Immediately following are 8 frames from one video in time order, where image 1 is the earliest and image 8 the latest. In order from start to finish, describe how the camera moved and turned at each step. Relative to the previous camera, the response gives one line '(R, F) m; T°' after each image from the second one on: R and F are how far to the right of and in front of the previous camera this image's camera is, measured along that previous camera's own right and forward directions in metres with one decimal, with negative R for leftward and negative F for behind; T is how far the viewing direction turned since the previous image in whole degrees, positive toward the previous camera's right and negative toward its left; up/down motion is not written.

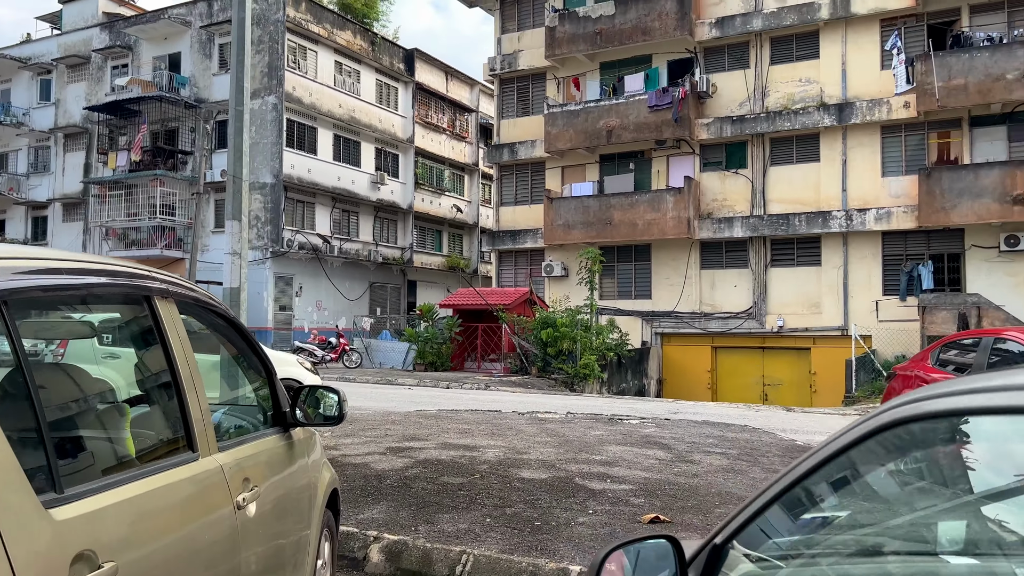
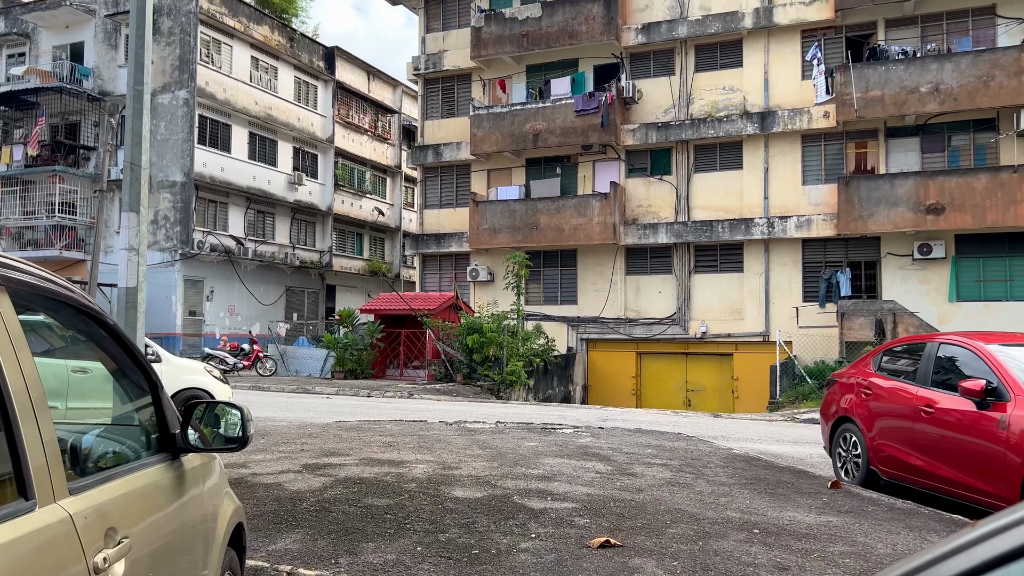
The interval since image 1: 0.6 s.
(-0.1, +0.5) m; +5°
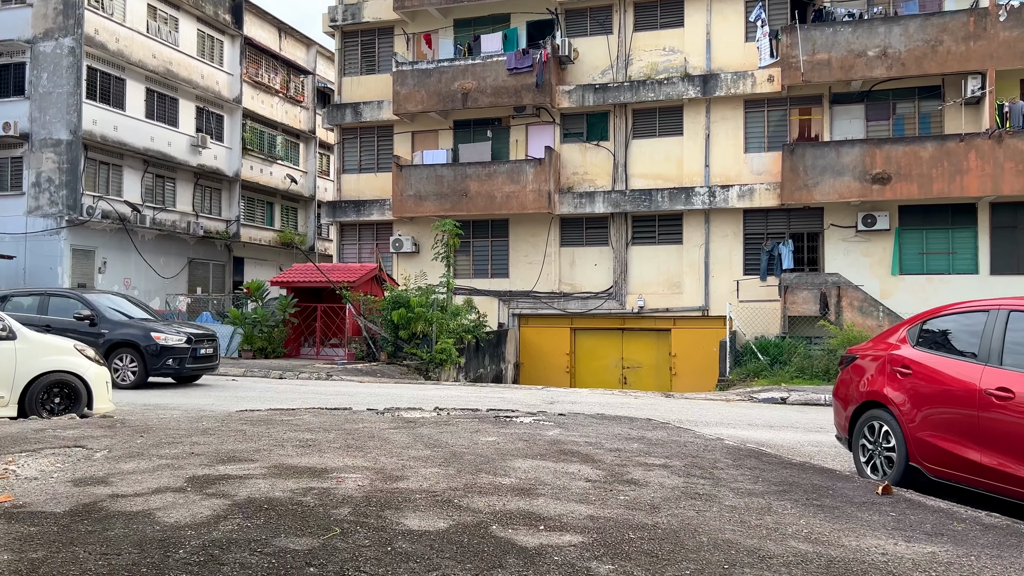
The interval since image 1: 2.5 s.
(-0.3, +1.6) m; +6°
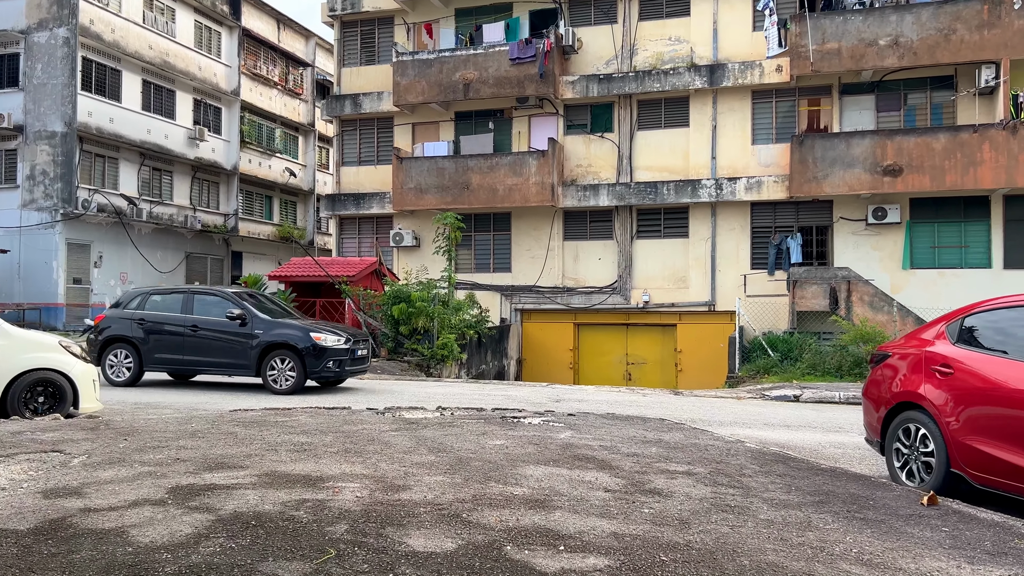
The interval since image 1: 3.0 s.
(-0.1, +0.4) m; 0°
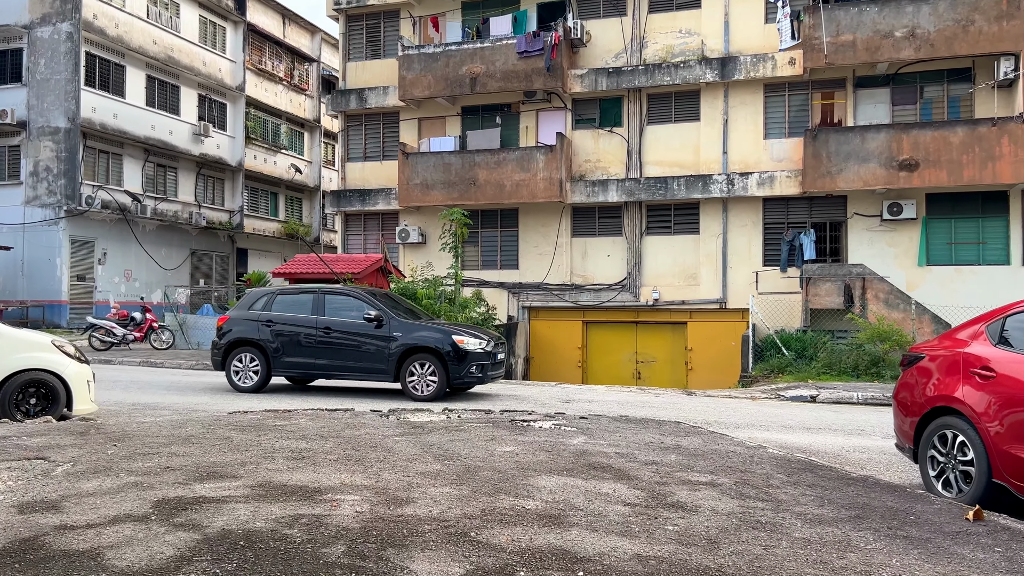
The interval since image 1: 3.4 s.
(0.0, +0.3) m; 0°
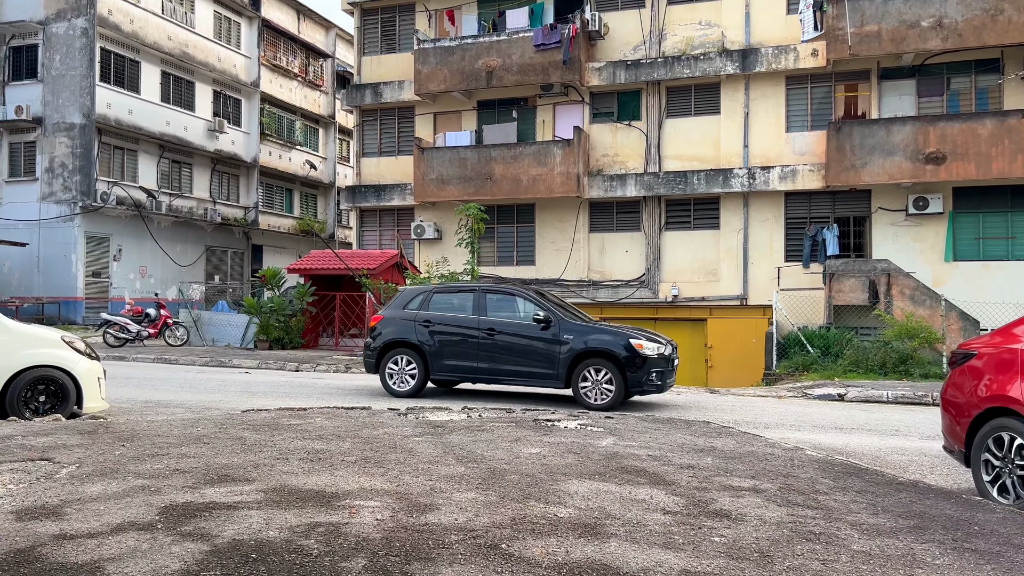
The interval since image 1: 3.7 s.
(-0.1, +0.3) m; -1°
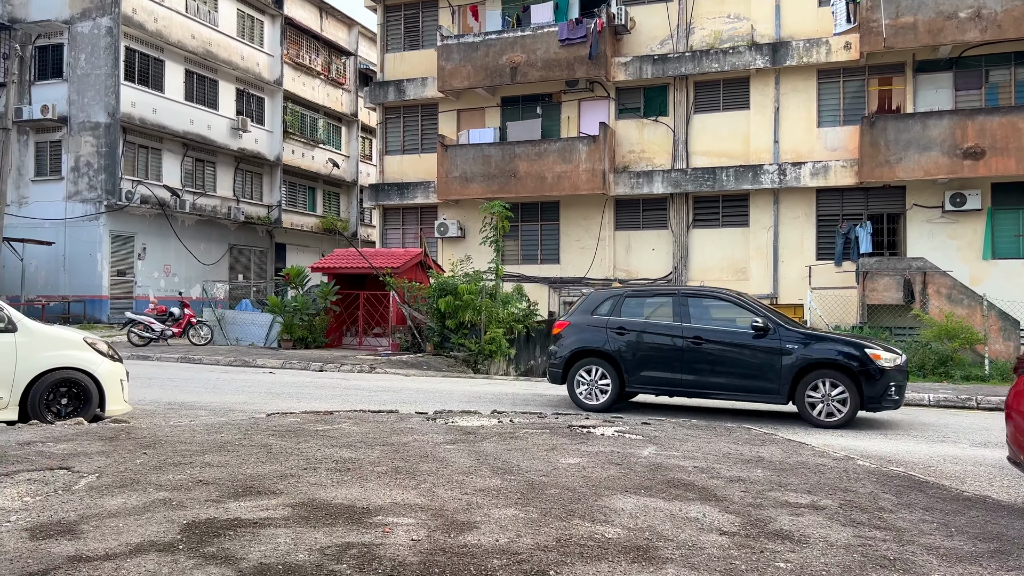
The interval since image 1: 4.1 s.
(-0.1, +0.3) m; -1°
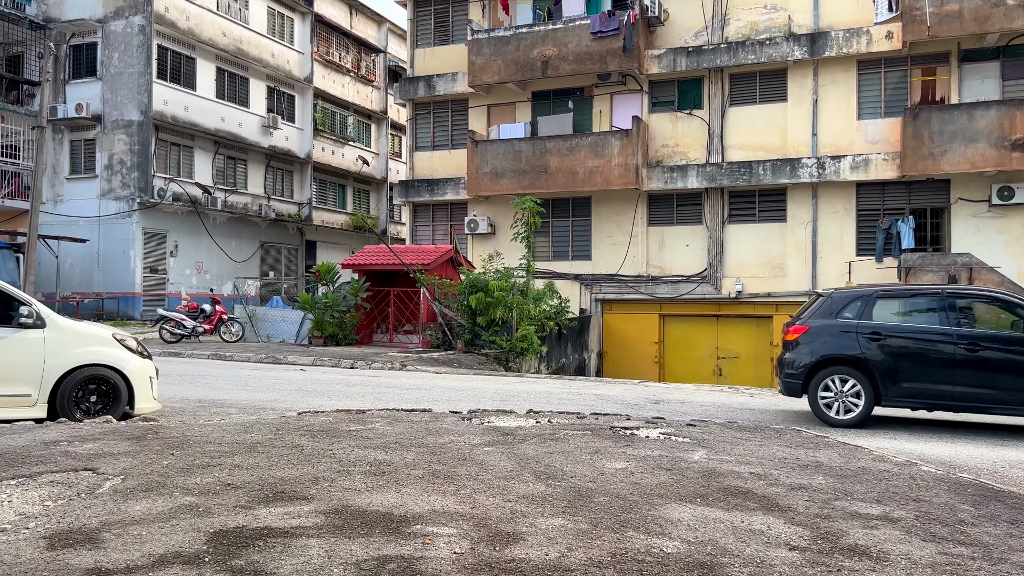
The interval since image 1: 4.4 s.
(-0.1, +0.3) m; -2°
